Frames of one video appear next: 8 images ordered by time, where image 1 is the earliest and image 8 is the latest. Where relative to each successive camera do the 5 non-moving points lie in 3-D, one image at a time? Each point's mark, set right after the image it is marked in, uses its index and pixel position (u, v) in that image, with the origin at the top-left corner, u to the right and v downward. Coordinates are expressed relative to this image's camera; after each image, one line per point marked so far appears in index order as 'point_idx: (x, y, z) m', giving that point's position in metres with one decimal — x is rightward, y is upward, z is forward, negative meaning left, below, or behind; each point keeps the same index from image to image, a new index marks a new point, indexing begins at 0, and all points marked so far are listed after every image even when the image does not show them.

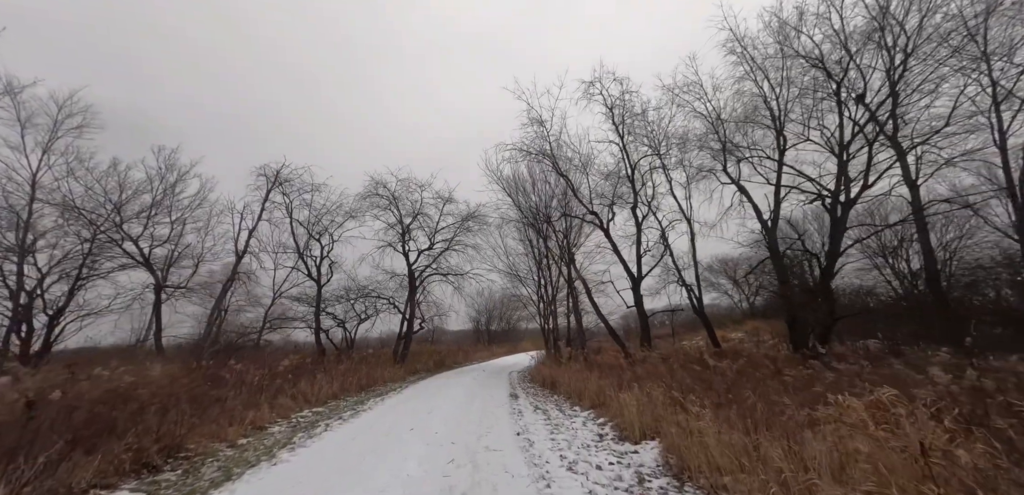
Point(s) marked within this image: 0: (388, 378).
0: (-5.4, -6.0, +15.8) m
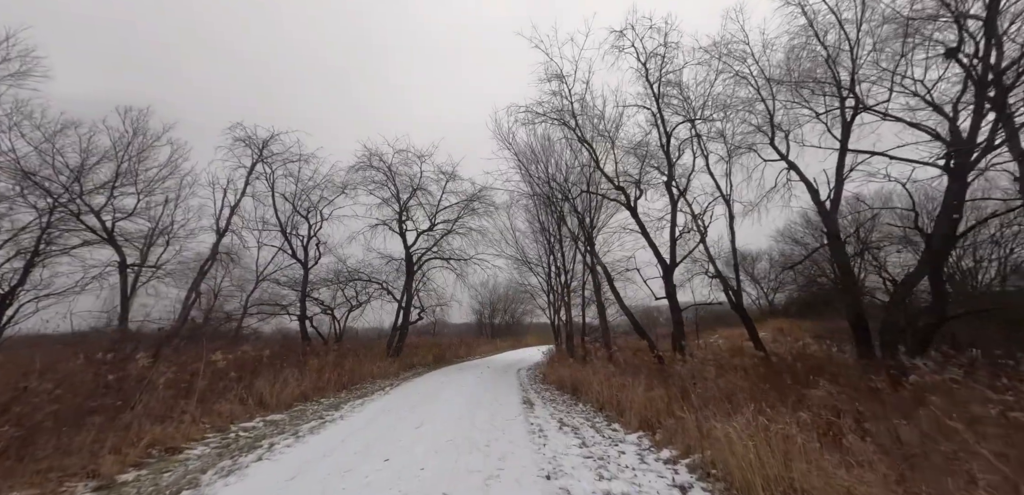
0: (-5.1, -5.0, +13.7) m
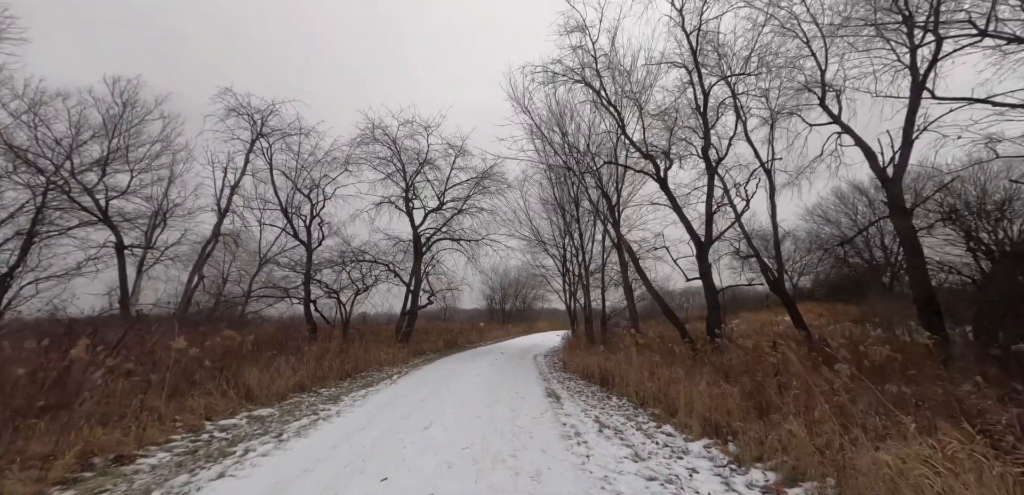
0: (-4.5, -4.2, +12.9) m
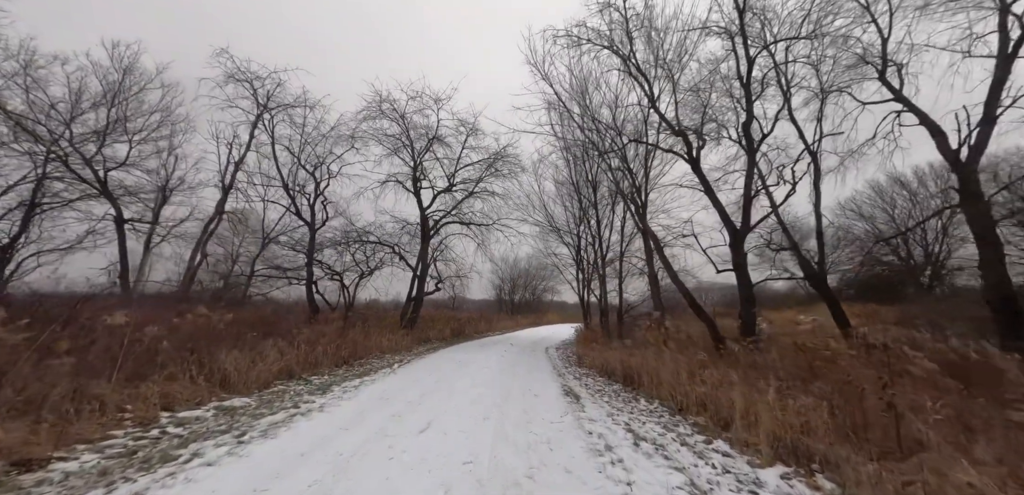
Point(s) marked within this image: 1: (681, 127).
0: (-4.1, -3.5, +12.1) m
1: (+5.4, +3.9, +11.2) m
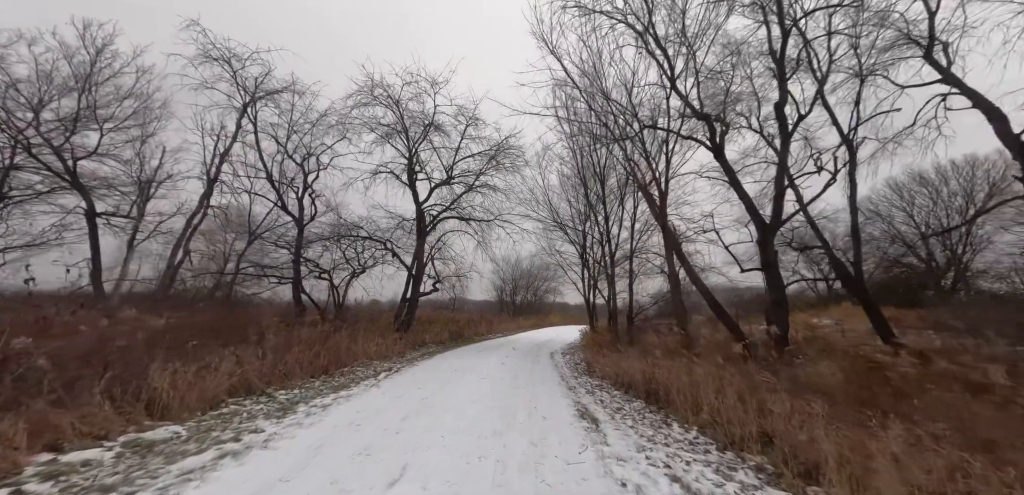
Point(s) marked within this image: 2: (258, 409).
0: (-4.1, -3.4, +11.0) m
1: (+5.5, +4.0, +10.1) m
2: (-3.7, -2.3, +5.0) m
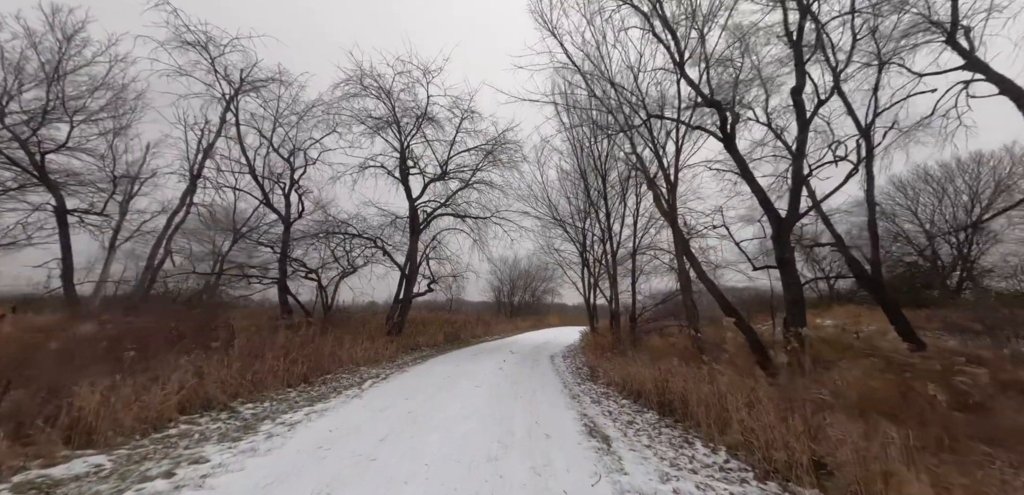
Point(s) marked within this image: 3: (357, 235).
0: (-4.1, -3.3, +10.3) m
1: (+5.4, +4.1, +9.4) m
2: (-3.7, -2.2, +4.3) m
3: (-5.9, +0.4, +13.5) m
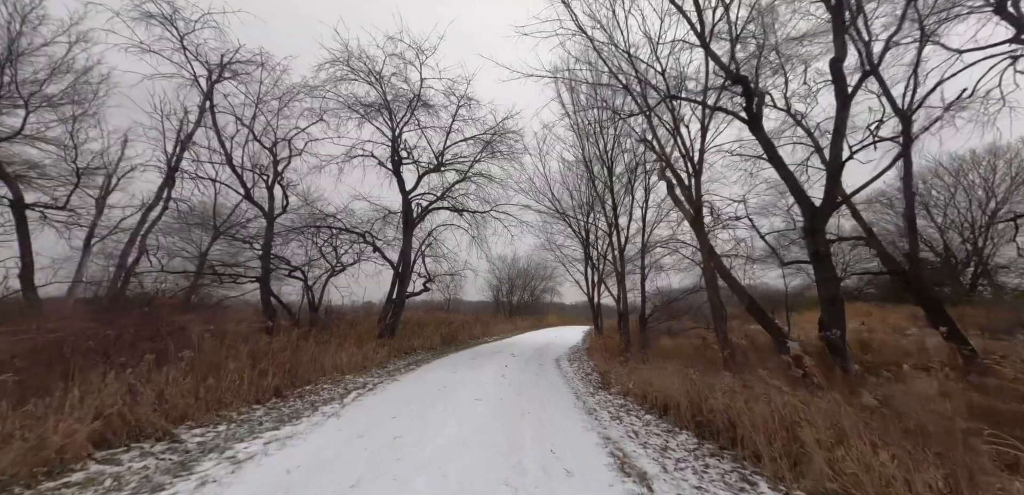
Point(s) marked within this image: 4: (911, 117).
0: (-4.1, -3.2, +9.3) m
1: (+5.4, +4.2, +8.5) m
2: (-3.6, -2.1, +3.3) m
3: (-5.9, +0.6, +12.5) m
4: (+10.4, +3.5, +9.2) m
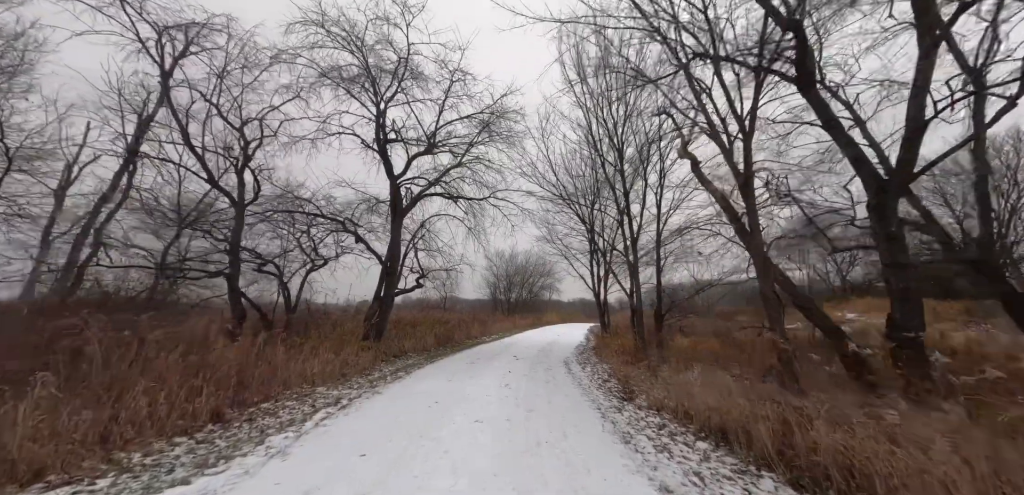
0: (-3.9, -2.9, +7.8) m
1: (+5.5, +4.6, +7.1) m
2: (-3.4, -1.8, +1.9) m
3: (-5.8, +0.8, +11.0) m
4: (+10.4, +3.9, +7.8) m
